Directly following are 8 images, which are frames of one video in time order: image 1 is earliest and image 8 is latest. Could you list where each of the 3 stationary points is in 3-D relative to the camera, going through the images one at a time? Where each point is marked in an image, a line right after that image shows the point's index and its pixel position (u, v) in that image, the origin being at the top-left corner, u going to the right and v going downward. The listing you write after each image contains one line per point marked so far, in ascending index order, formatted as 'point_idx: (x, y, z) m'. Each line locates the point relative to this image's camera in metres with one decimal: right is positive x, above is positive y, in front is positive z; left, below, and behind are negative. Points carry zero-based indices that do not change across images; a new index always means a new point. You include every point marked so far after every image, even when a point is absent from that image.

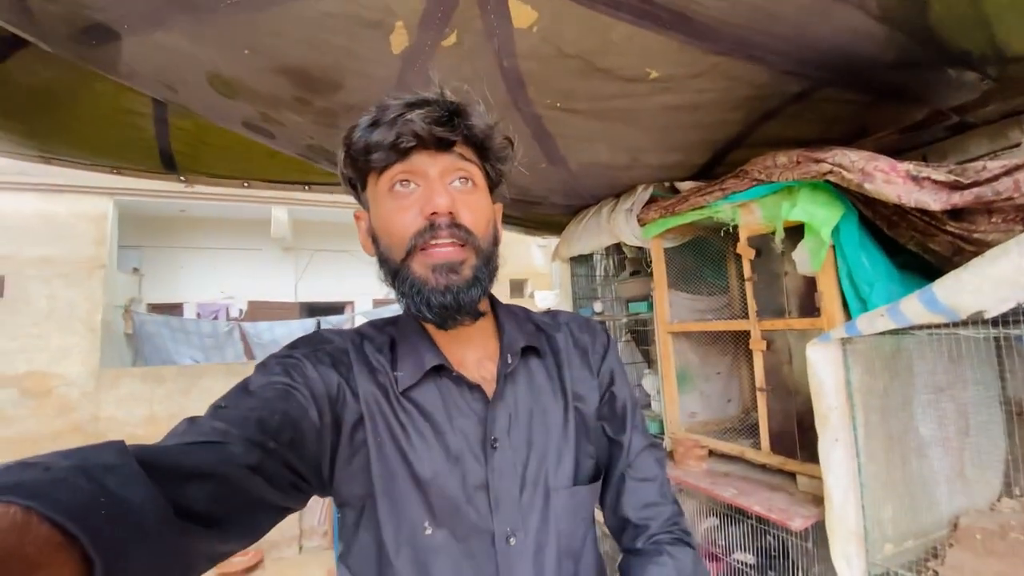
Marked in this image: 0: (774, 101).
0: (+1.0, +0.7, +1.9) m
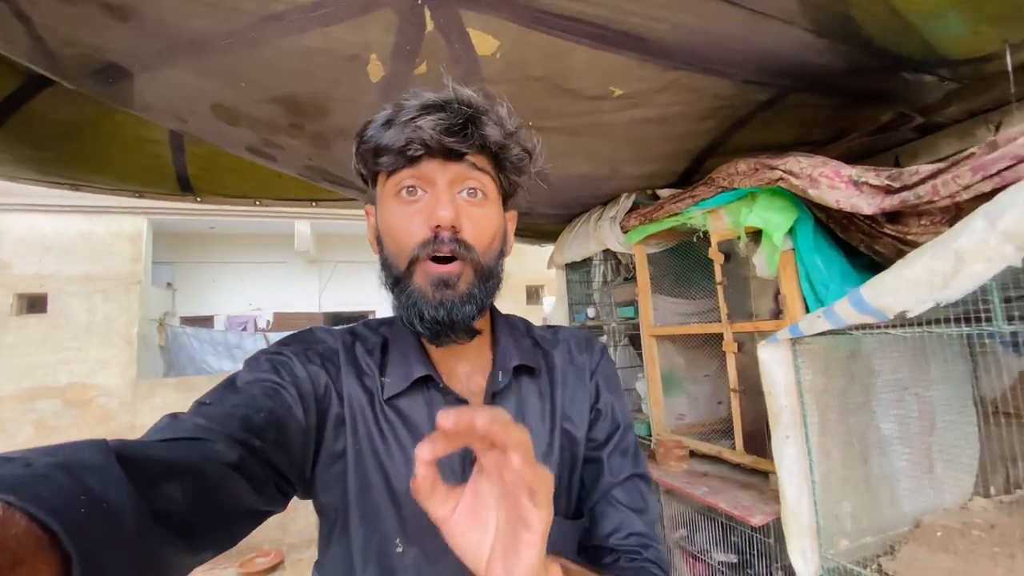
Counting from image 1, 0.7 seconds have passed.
0: (+0.9, +0.7, +1.9) m
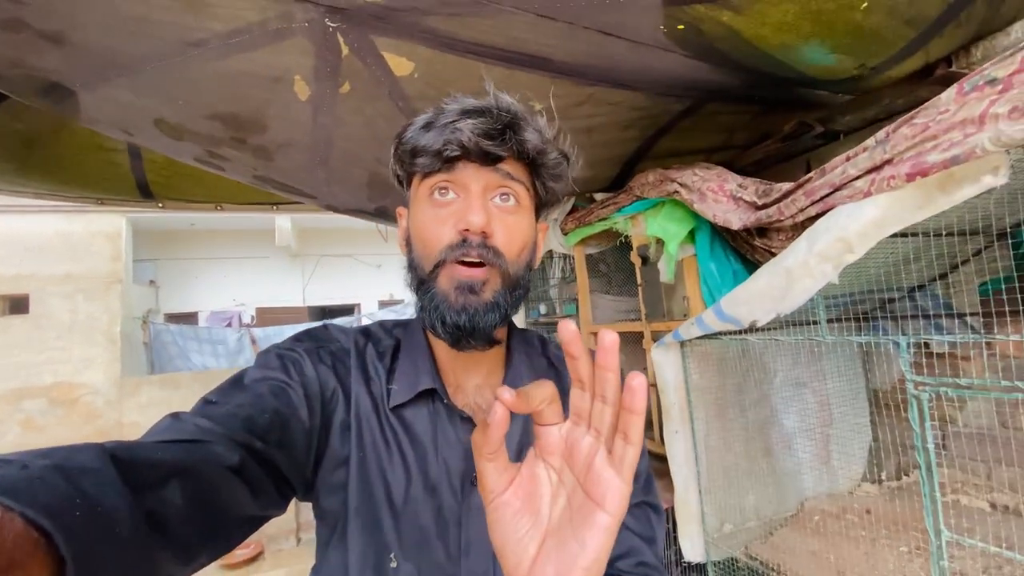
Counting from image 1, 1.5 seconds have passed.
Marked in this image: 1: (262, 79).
0: (+0.6, +0.7, +2.0) m
1: (-0.9, +0.7, +1.8) m
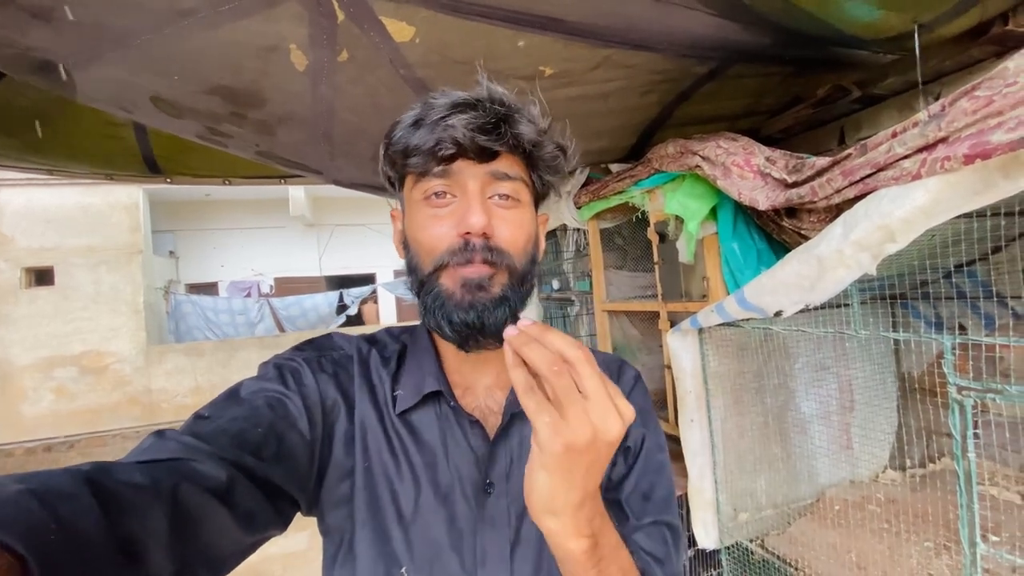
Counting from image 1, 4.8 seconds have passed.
0: (+0.6, +0.7, +1.9) m
1: (-0.8, +0.8, +1.7) m
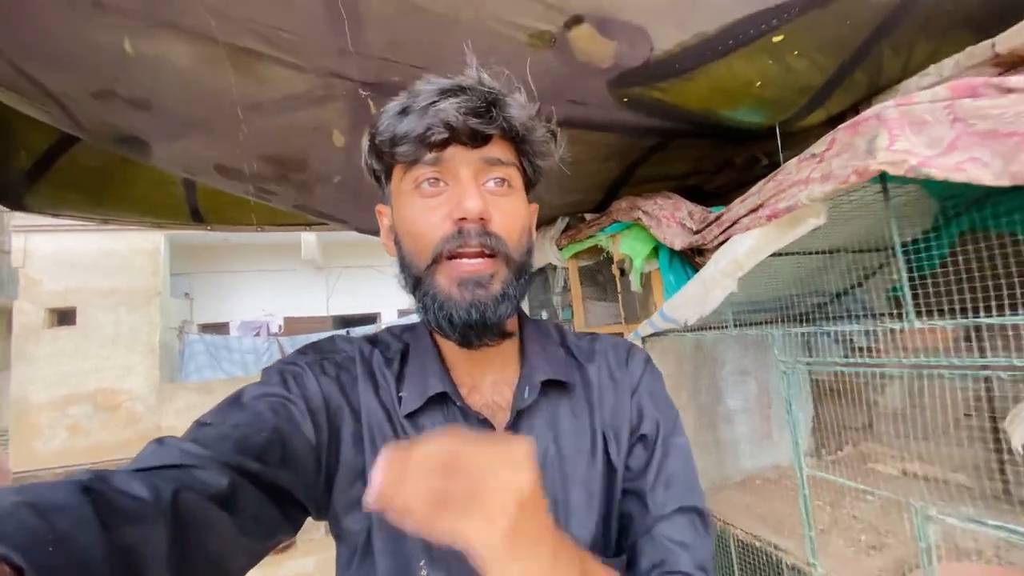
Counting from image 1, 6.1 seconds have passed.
0: (+0.6, +0.6, +2.4) m
1: (-0.9, +0.7, +2.2) m
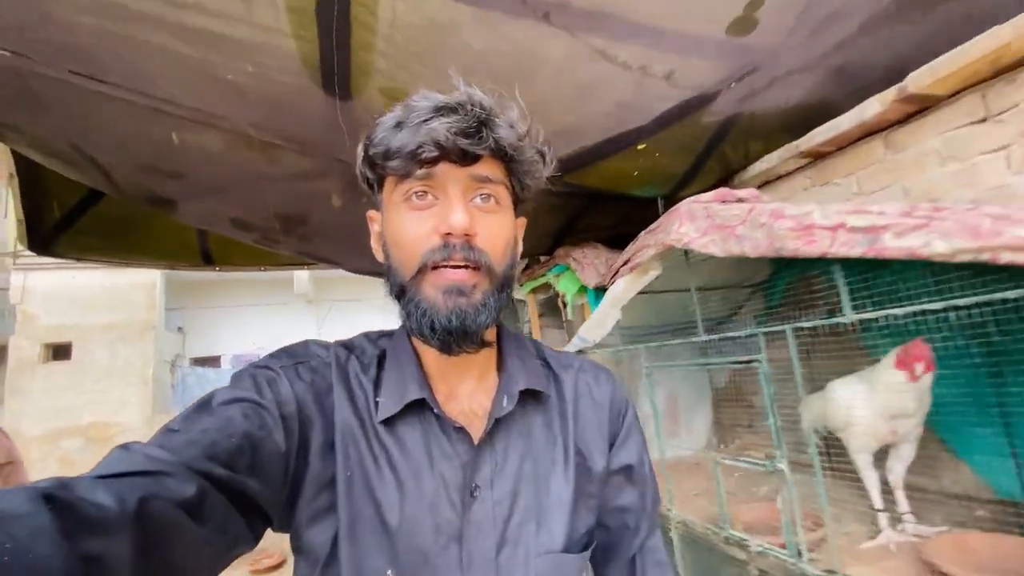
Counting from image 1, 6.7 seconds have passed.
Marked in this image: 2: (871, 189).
0: (+0.4, +0.5, +3.0) m
1: (-1.1, +0.5, +2.8) m
2: (+1.4, +0.4, +2.0) m
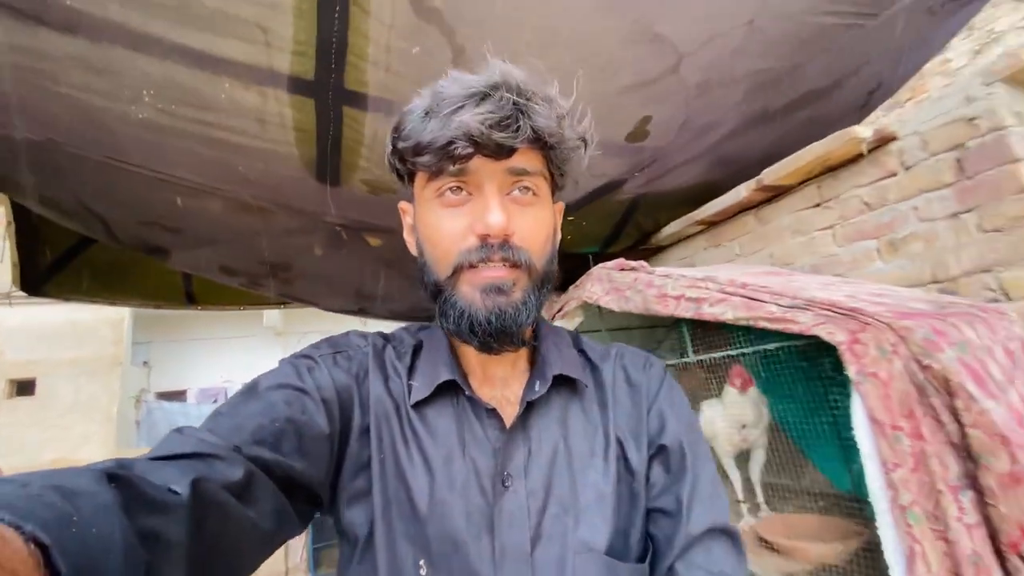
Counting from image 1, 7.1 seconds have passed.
0: (+0.1, +0.2, +3.5) m
1: (-1.4, +0.3, +3.2) m
2: (+1.2, +0.2, +2.6) m
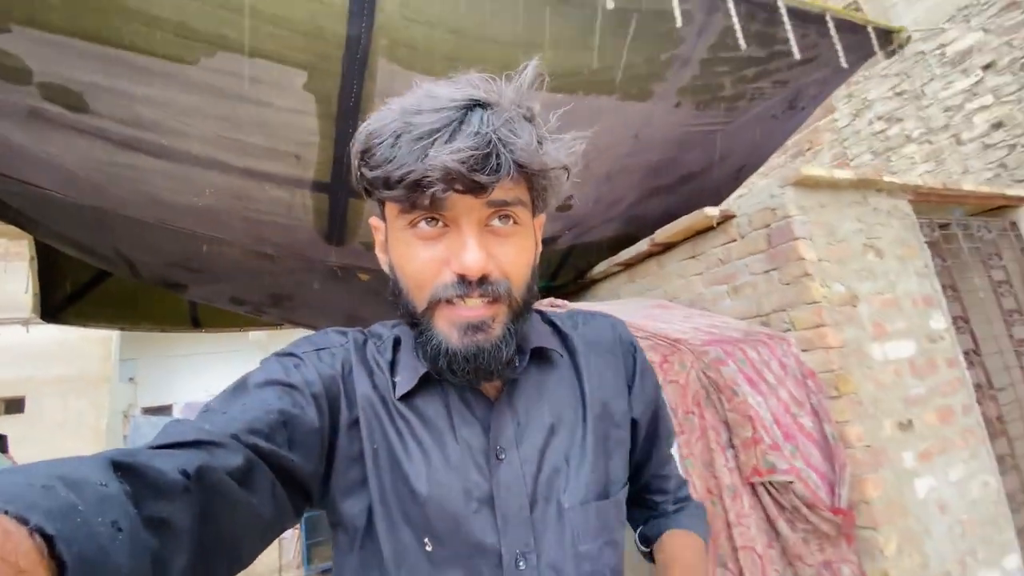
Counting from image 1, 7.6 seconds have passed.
0: (-0.2, 0.0, +4.3) m
1: (-1.6, 0.0, +3.9) m
2: (+0.9, 0.0, +3.4) m
